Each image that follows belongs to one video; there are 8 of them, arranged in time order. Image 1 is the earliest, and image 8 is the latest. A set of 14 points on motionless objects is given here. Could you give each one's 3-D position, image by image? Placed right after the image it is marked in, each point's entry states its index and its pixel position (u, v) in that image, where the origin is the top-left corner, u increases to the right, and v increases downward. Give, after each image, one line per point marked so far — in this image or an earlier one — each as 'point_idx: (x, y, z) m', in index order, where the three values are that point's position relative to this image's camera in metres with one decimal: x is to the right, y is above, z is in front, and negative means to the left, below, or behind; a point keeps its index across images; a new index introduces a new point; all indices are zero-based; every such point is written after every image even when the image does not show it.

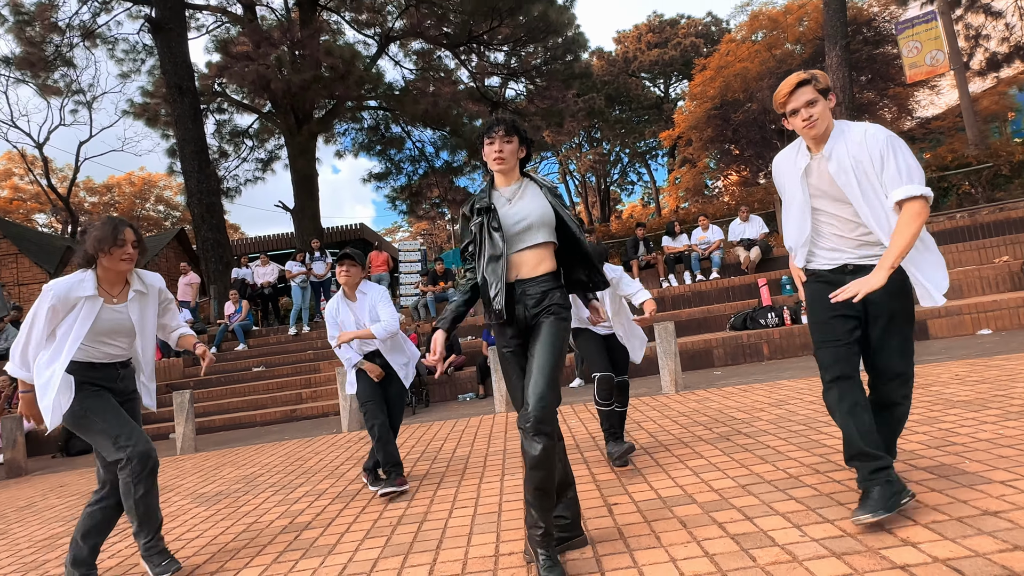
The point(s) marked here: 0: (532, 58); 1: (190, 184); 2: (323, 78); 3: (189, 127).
0: (+0.7, +8.4, +16.5) m
1: (-9.4, +3.2, +13.4) m
2: (-5.7, +6.4, +13.5) m
3: (-9.4, +4.8, +13.3) m
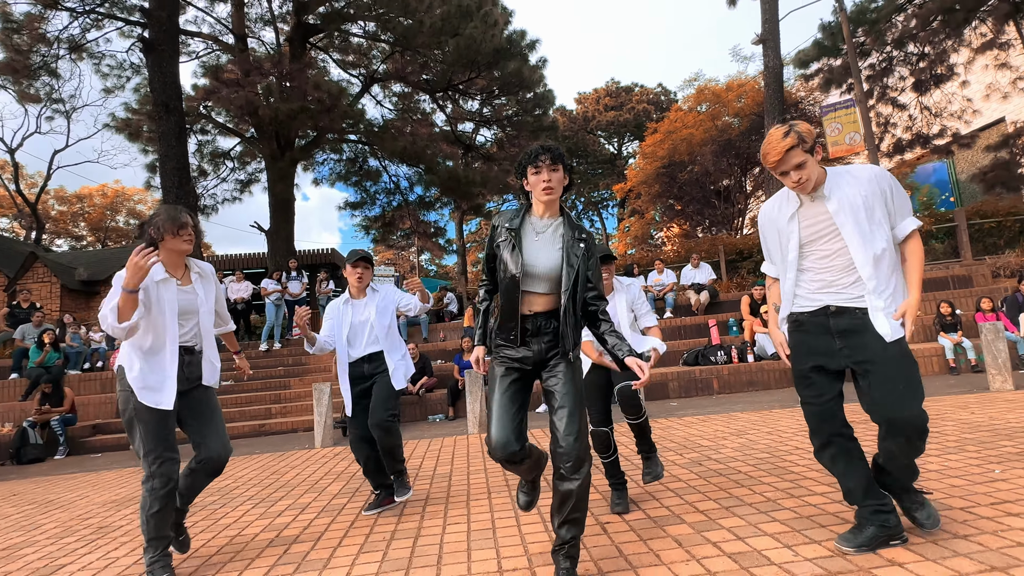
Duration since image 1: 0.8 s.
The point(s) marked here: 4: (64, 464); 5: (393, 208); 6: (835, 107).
0: (-0.3, +7.2, +18.0) m
1: (-10.1, +2.7, +13.3) m
2: (-6.4, +5.7, +14.1) m
3: (-10.0, +4.3, +13.4) m
4: (-8.2, -3.1, +8.3) m
5: (-4.9, +3.4, +18.8) m
6: (+11.3, +6.3, +15.8) m
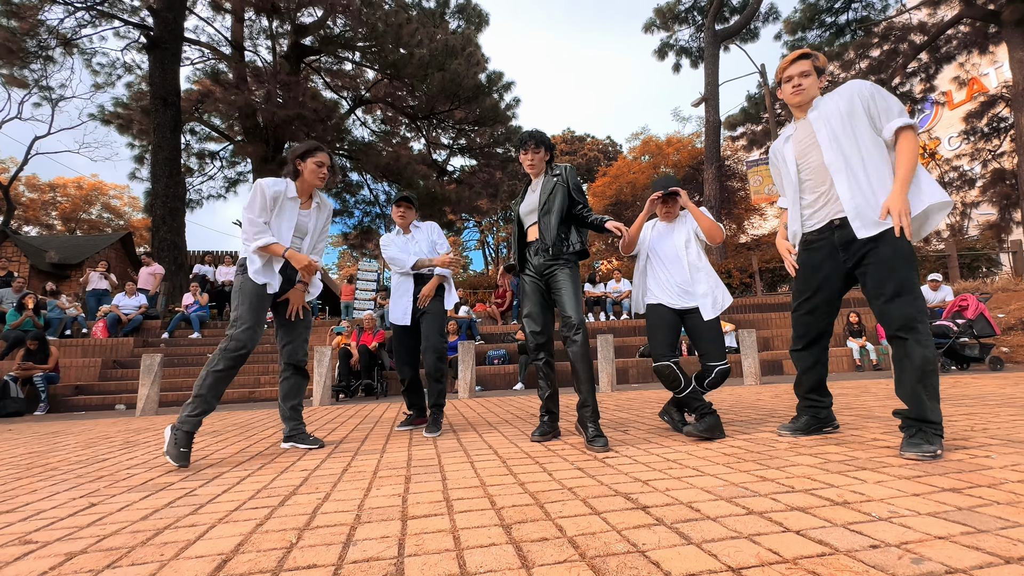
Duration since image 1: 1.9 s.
0: (-1.4, +6.6, +19.9) m
1: (-10.7, +3.0, +13.6) m
2: (-7.0, +5.7, +15.1) m
3: (-10.6, +4.6, +13.8) m
4: (-8.4, -2.5, +8.4) m
5: (-6.2, +3.0, +19.8) m
6: (+10.3, +5.3, +19.1) m
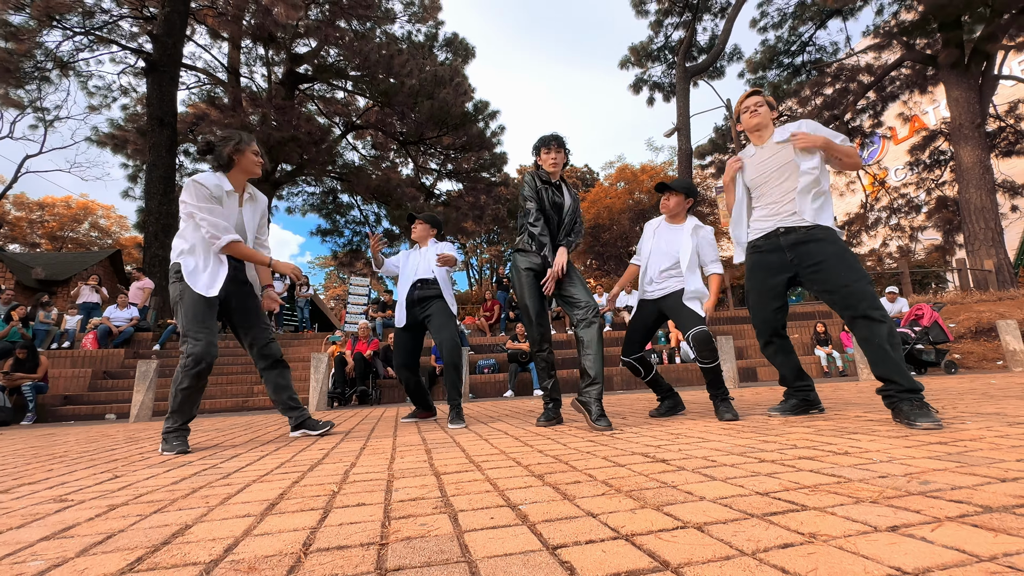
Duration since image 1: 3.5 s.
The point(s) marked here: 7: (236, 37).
0: (-2.1, +5.7, +20.7) m
1: (-11.0, +2.5, +13.8) m
2: (-7.4, +5.1, +15.7) m
3: (-10.9, +4.1, +14.1) m
4: (-8.5, -2.7, +8.4) m
5: (-6.9, +2.2, +20.2) m
6: (+9.6, +4.5, +20.4) m
7: (-10.0, +9.1, +16.4) m
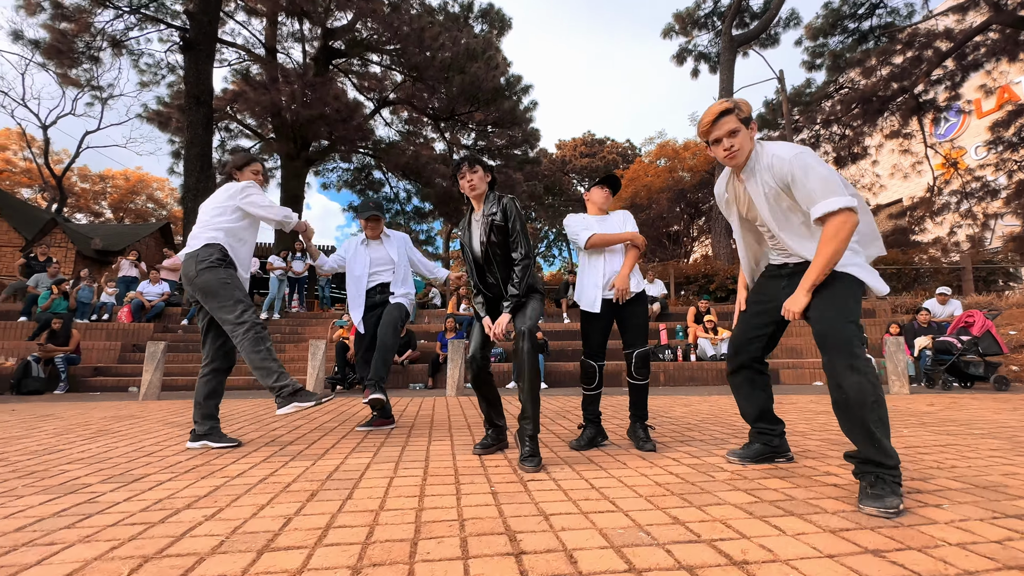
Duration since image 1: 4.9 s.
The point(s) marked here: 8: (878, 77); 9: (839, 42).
0: (-0.6, +6.6, +20.3) m
1: (-10.3, +3.4, +14.4) m
2: (-6.4, +6.0, +15.8) m
3: (-10.1, +5.0, +14.6) m
4: (-8.4, -2.2, +9.1) m
5: (-5.5, +3.2, +20.4) m
6: (+11.0, +5.0, +19.1) m
7: (-8.8, +10.0, +16.5) m
8: (+14.1, +8.1, +17.4) m
9: (+13.6, +10.2, +18.8) m
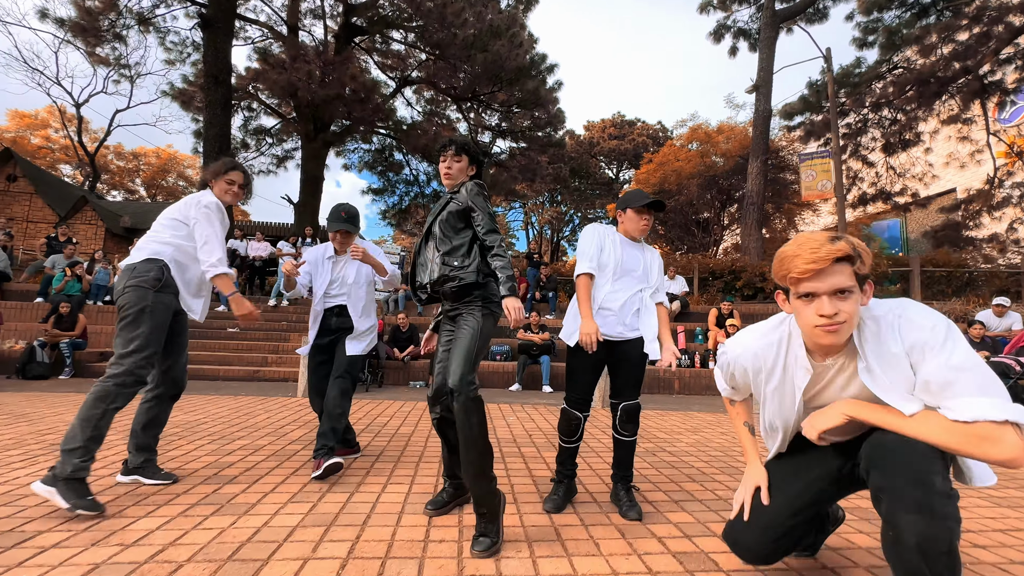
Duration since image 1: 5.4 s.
0: (+0.4, +7.2, +19.6) m
1: (-9.7, +4.0, +14.4) m
2: (-5.7, +6.5, +15.5) m
3: (-9.4, +5.6, +14.5) m
4: (-8.2, -1.8, +9.2) m
5: (-4.6, +4.0, +20.1) m
6: (+11.8, +5.2, +17.8) m
7: (-7.9, +10.7, +16.1) m
8: (+15.0, +8.2, +15.9) m
9: (+14.6, +10.3, +17.2) m
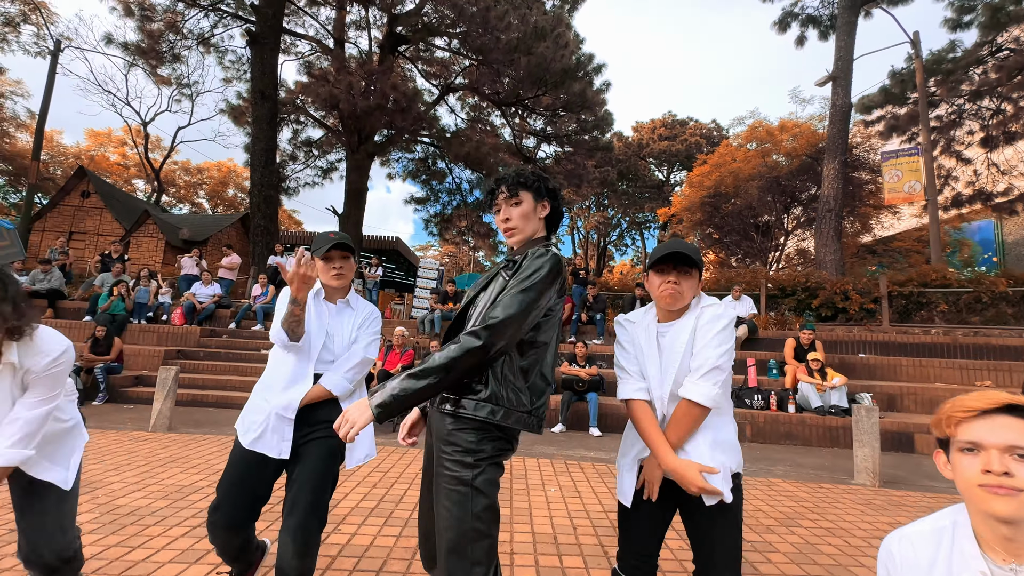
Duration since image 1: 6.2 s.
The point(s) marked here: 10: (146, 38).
0: (+2.2, +6.7, +18.8) m
1: (-8.3, +3.6, +14.6) m
2: (-4.2, +6.1, +15.3) m
3: (-8.0, +5.2, +14.7) m
4: (-7.4, -2.2, +9.2) m
5: (-2.7, +3.5, +19.7) m
6: (+13.5, +4.7, +15.8) m
7: (-6.3, +10.2, +16.1) m
8: (+16.4, +7.7, +13.6) m
9: (+16.2, +9.8, +15.0) m
10: (-12.8, +8.8, +15.9) m
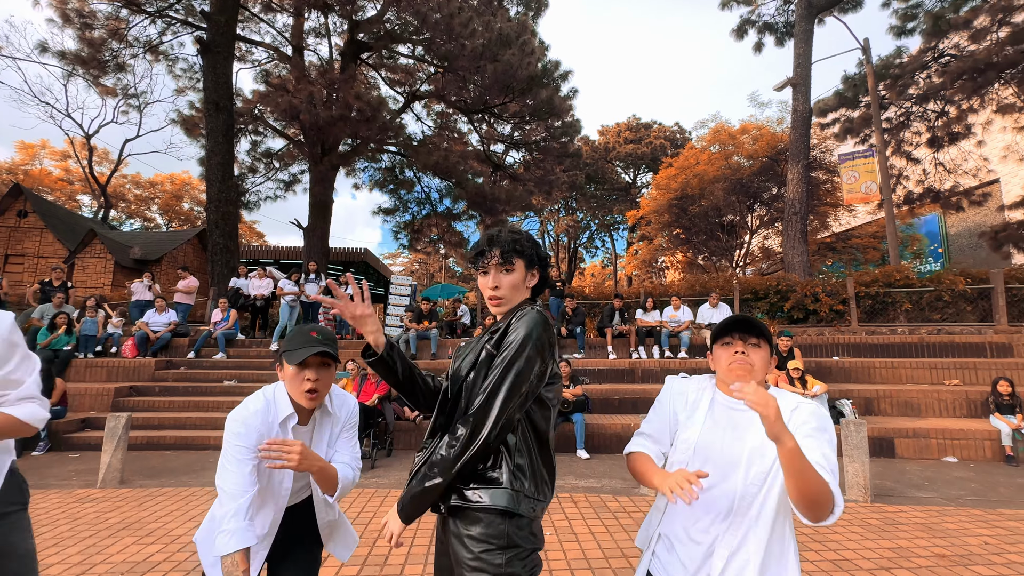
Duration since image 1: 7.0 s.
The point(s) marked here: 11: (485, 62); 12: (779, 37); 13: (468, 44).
0: (+0.9, +6.4, +18.7) m
1: (-9.2, +2.9, +13.8) m
2: (-5.2, +5.6, +14.8) m
3: (-9.0, +4.5, +14.0) m
4: (-7.7, -2.8, +8.5) m
5: (-3.9, +3.0, +19.3) m
6: (+12.4, +4.8, +16.5) m
7: (-7.6, +9.6, +15.6) m
8: (+15.3, +7.9, +14.4) m
9: (+14.9, +10.0, +15.8) m
10: (-14.0, +8.0, +14.8) m
11: (-1.0, +8.4, +16.8) m
12: (+10.1, +9.5, +17.2) m
13: (-1.7, +9.0, +16.6) m
